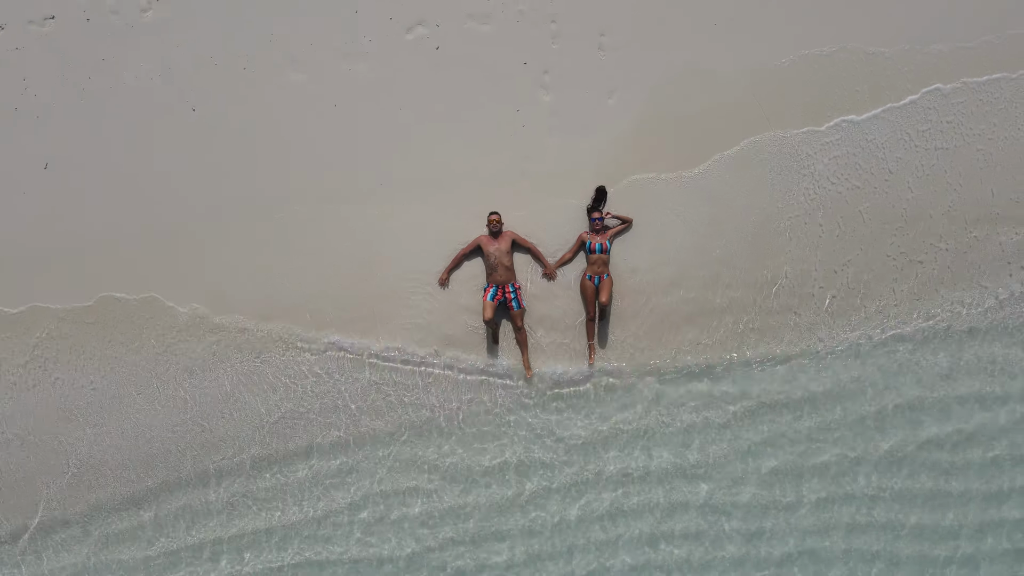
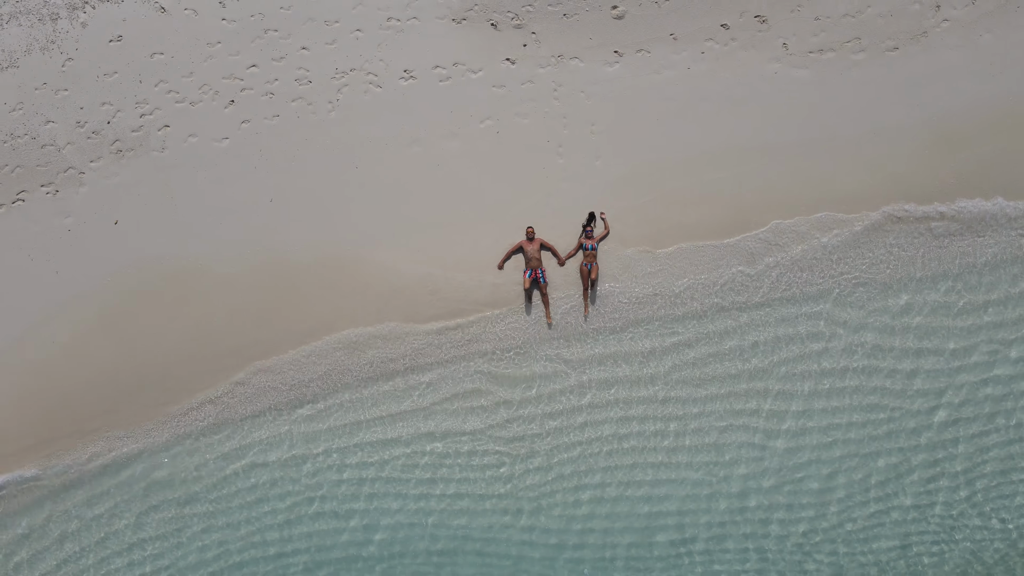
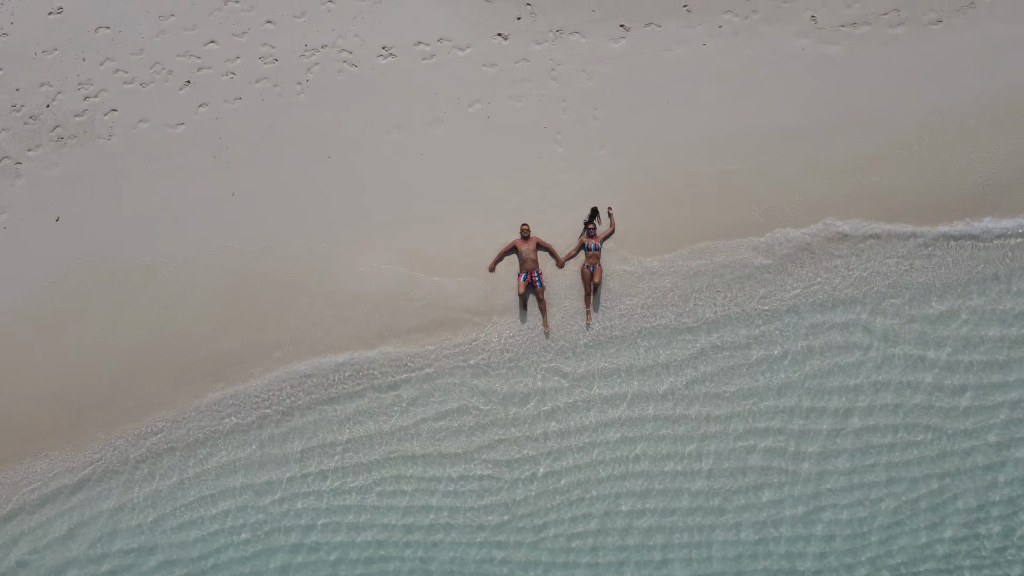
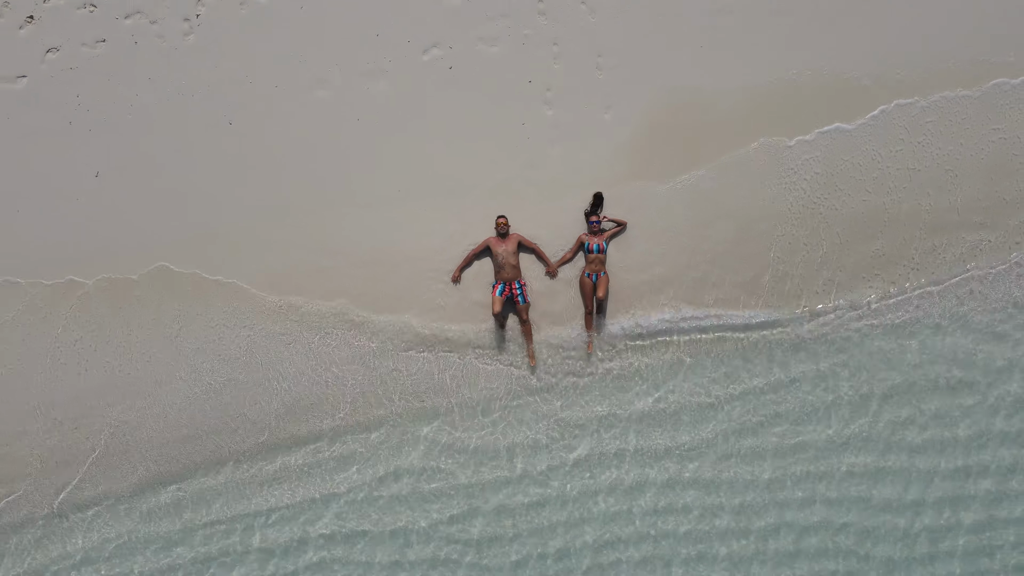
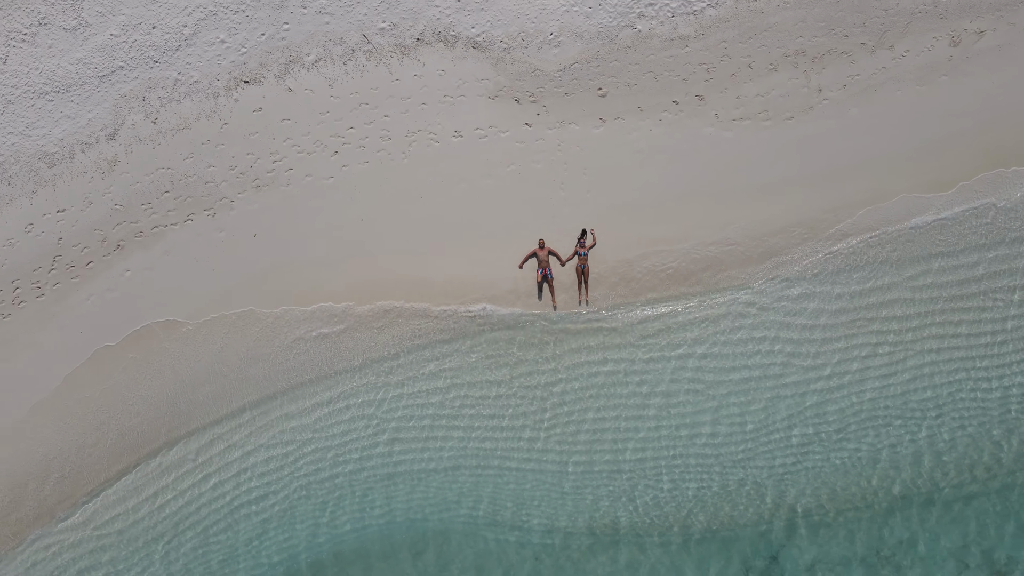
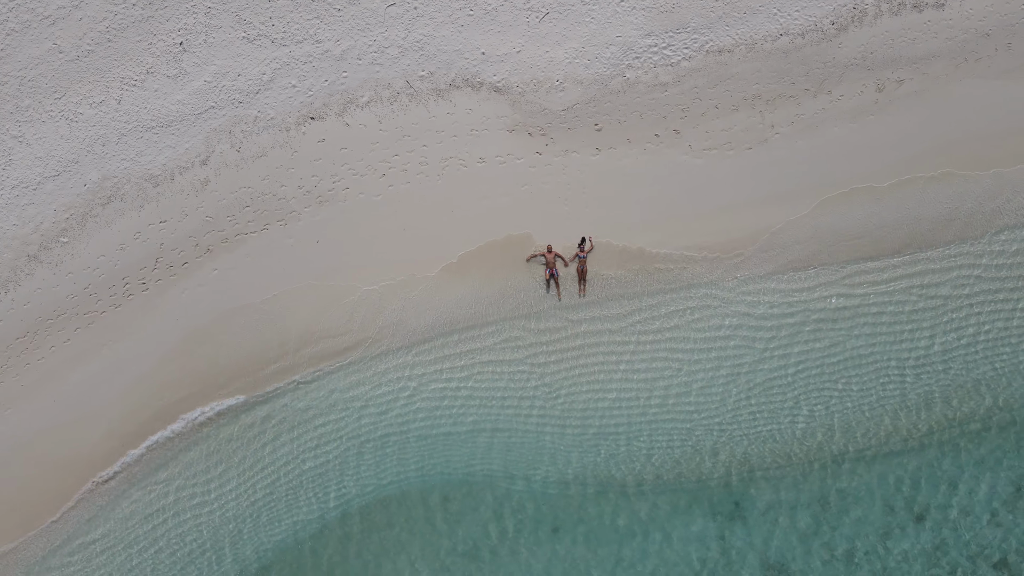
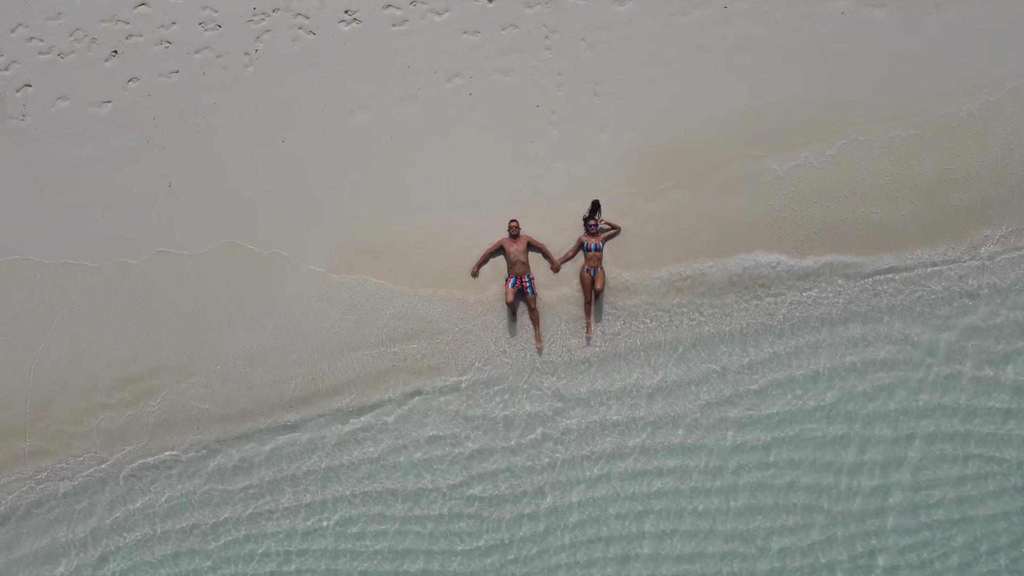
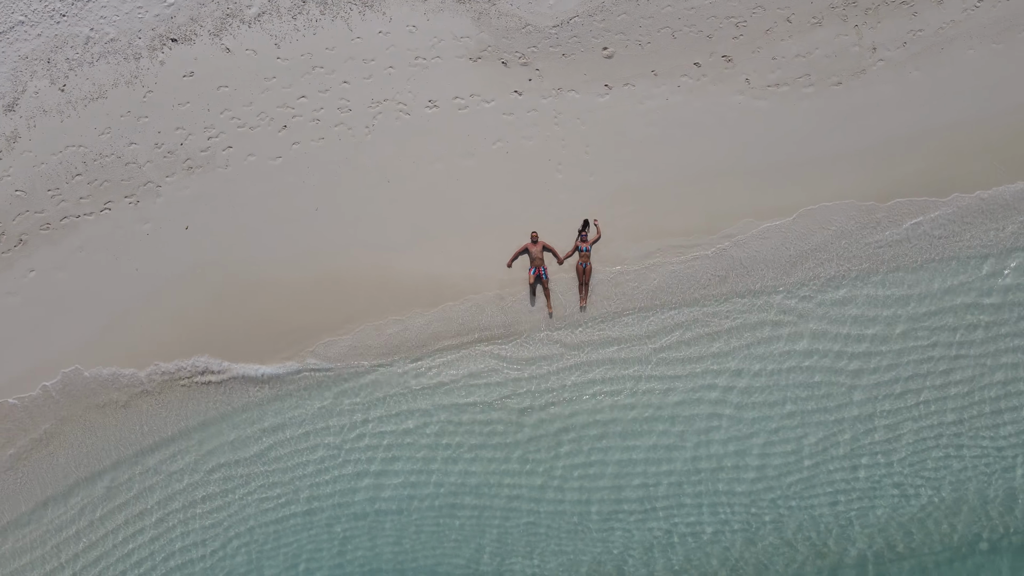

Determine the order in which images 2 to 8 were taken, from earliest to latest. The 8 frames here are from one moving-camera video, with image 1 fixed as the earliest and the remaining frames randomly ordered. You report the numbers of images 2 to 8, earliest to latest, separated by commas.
4, 7, 3, 2, 8, 5, 6
